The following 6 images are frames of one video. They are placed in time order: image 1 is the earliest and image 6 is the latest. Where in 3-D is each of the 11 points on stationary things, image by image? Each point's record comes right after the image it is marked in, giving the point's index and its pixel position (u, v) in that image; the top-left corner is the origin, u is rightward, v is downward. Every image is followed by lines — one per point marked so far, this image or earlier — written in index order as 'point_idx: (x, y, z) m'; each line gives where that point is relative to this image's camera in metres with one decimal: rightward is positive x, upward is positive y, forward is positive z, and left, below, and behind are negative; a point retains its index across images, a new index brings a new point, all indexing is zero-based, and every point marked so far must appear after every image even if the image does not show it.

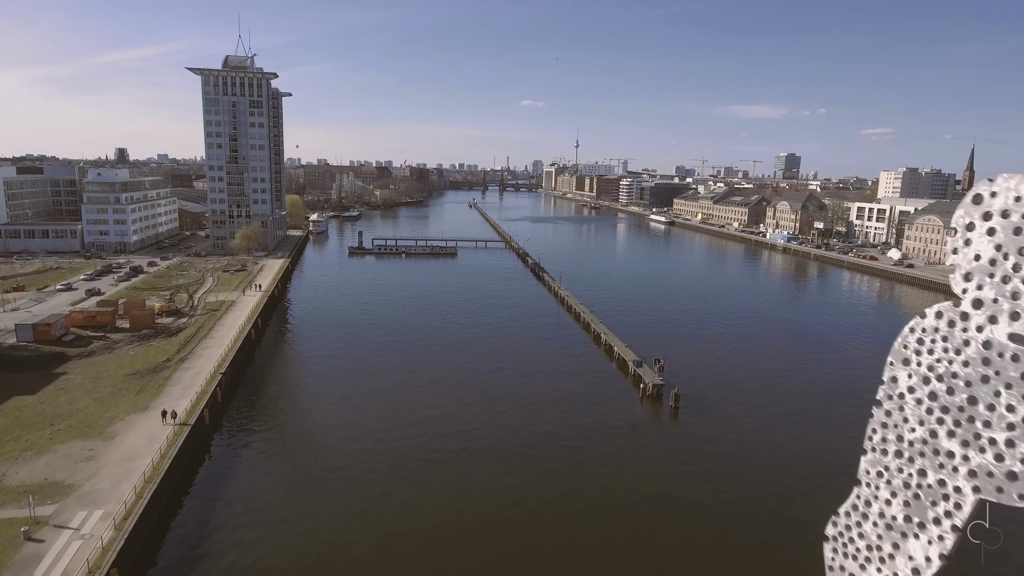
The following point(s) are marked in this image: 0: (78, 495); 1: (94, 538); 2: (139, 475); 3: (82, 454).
0: (-12.2, -5.8, +17.3) m
1: (-10.5, -6.2, +15.5) m
2: (-11.2, -5.5, +18.5) m
3: (-13.8, -5.3, +19.8) m
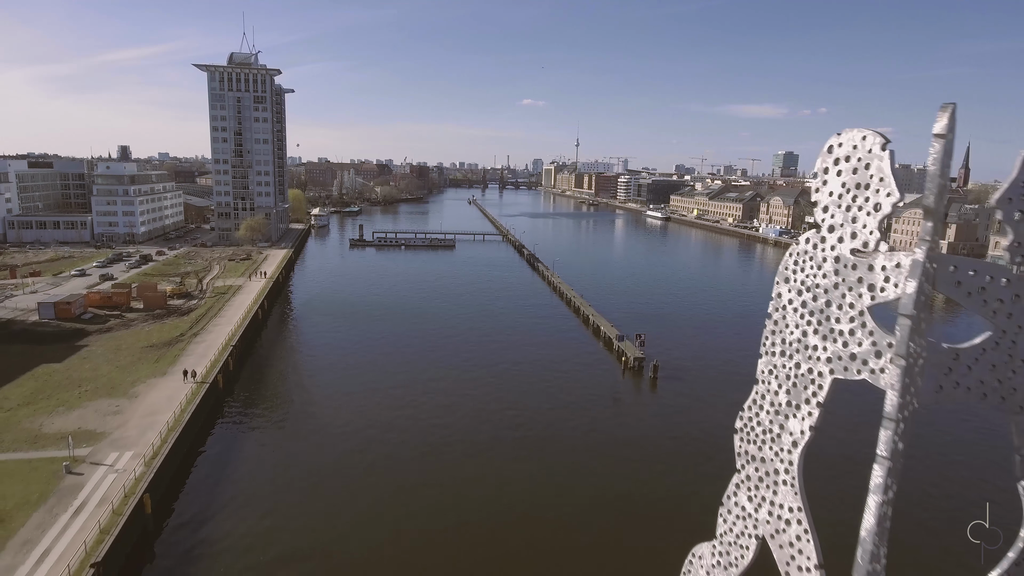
0: (-12.6, -4.8, +19.4) m
1: (-10.9, -5.2, +17.6) m
2: (-11.7, -4.5, +20.6) m
3: (-14.2, -4.3, +21.9) m
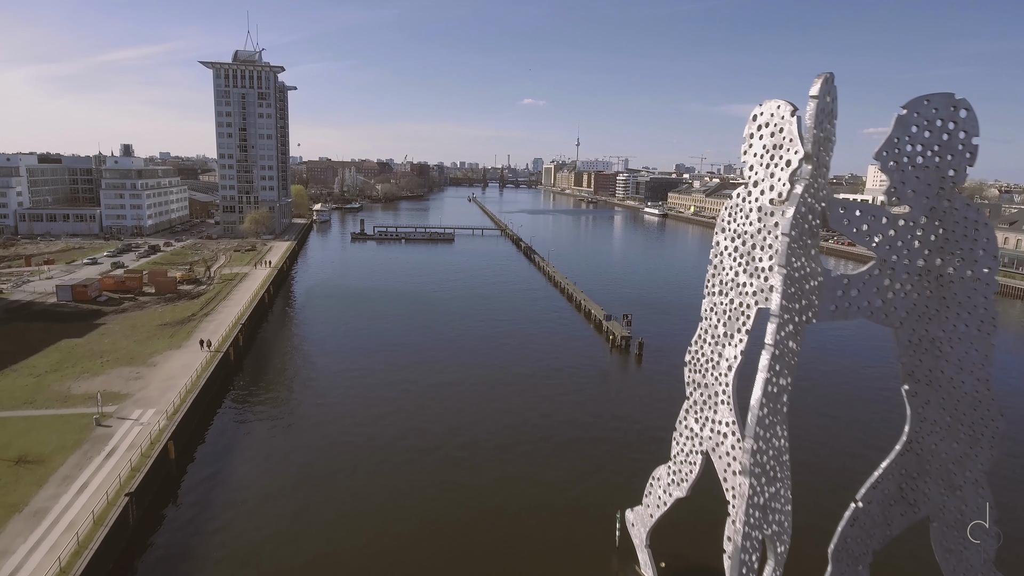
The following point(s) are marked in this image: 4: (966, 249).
0: (-13.0, -3.8, +21.2) m
1: (-11.3, -4.2, +19.4) m
2: (-12.0, -3.6, +22.4) m
3: (-14.6, -3.3, +23.7) m
4: (+6.7, +0.6, +9.2) m
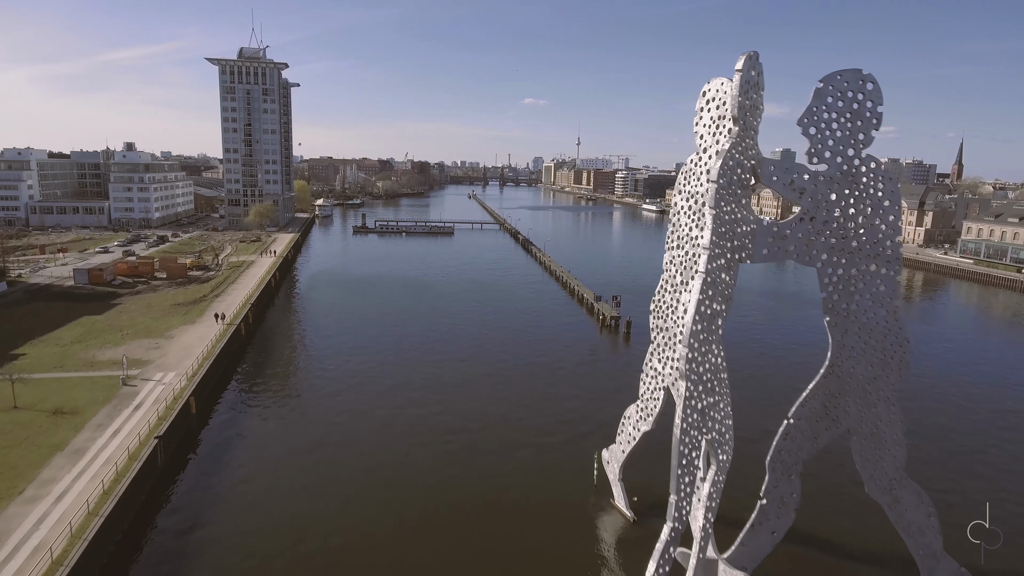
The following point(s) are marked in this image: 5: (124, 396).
0: (-13.3, -2.9, +23.0) m
1: (-11.6, -3.3, +21.1) m
2: (-12.3, -2.6, +24.1) m
3: (-14.9, -2.3, +25.4) m
4: (+6.4, +1.6, +10.9) m
5: (-12.5, -3.5, +19.9) m
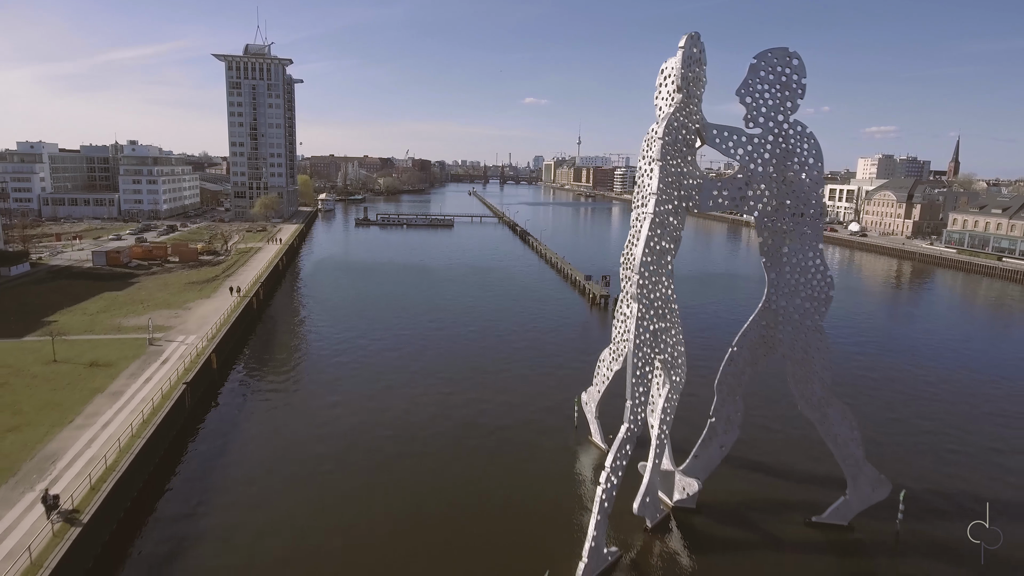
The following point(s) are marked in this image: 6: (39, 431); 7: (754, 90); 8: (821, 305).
0: (-13.6, -1.7, +25.0) m
1: (-11.9, -2.1, +23.2) m
2: (-12.6, -1.4, +26.2) m
3: (-15.2, -1.2, +27.5) m
4: (+6.1, +2.7, +12.9) m
5: (-12.9, -2.3, +22.0) m
6: (-12.0, -3.6, +15.7) m
7: (+4.9, +4.0, +12.6) m
8: (+6.6, -0.4, +13.2) m
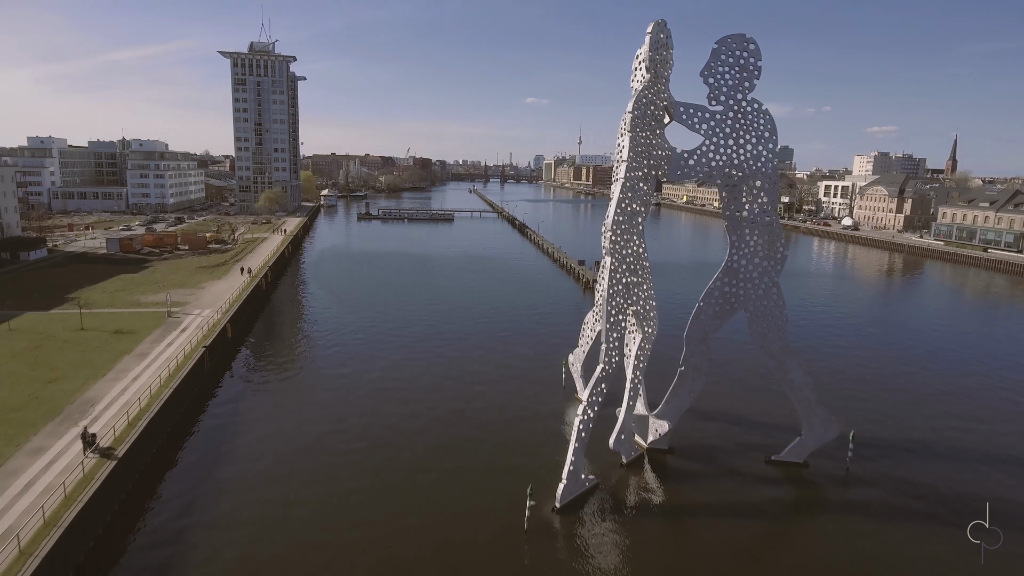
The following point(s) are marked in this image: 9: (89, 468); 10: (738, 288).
0: (-13.8, -0.7, +26.7) m
1: (-12.1, -1.1, +24.8) m
2: (-12.8, -0.5, +27.8) m
3: (-15.4, -0.2, +29.2) m
4: (+5.8, +3.7, +14.6) m
5: (-13.1, -1.4, +23.6) m
6: (-12.2, -2.7, +17.3) m
7: (+4.7, +5.0, +14.2) m
8: (+6.4, +0.6, +14.9) m
9: (-9.1, -3.9, +13.3) m
10: (+5.5, 0.0, +15.2) m
